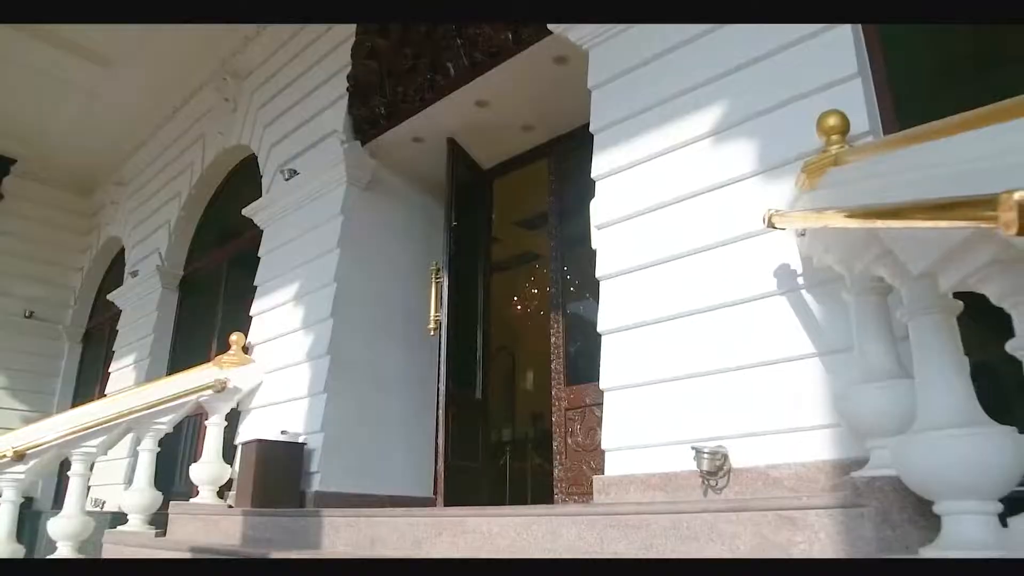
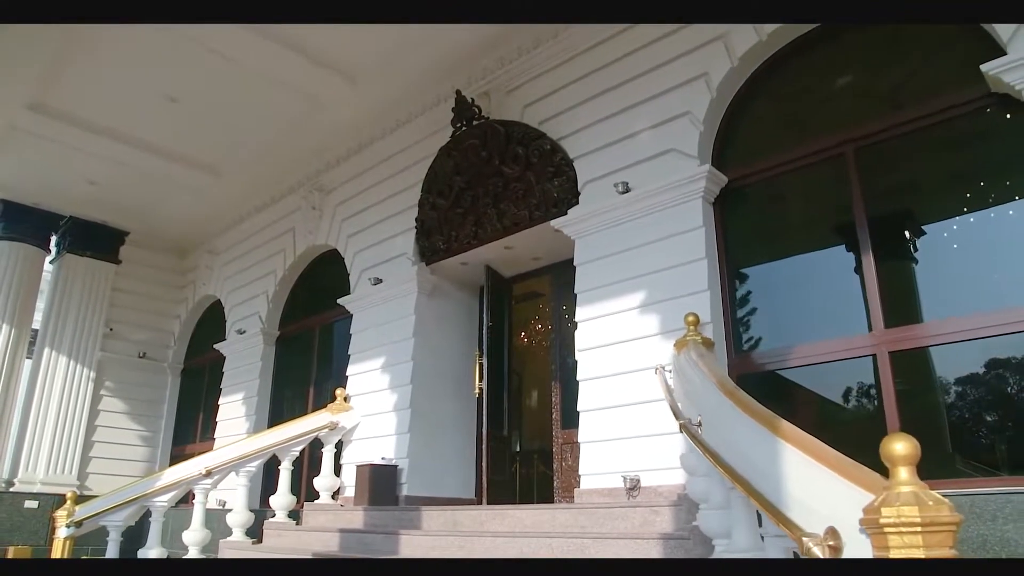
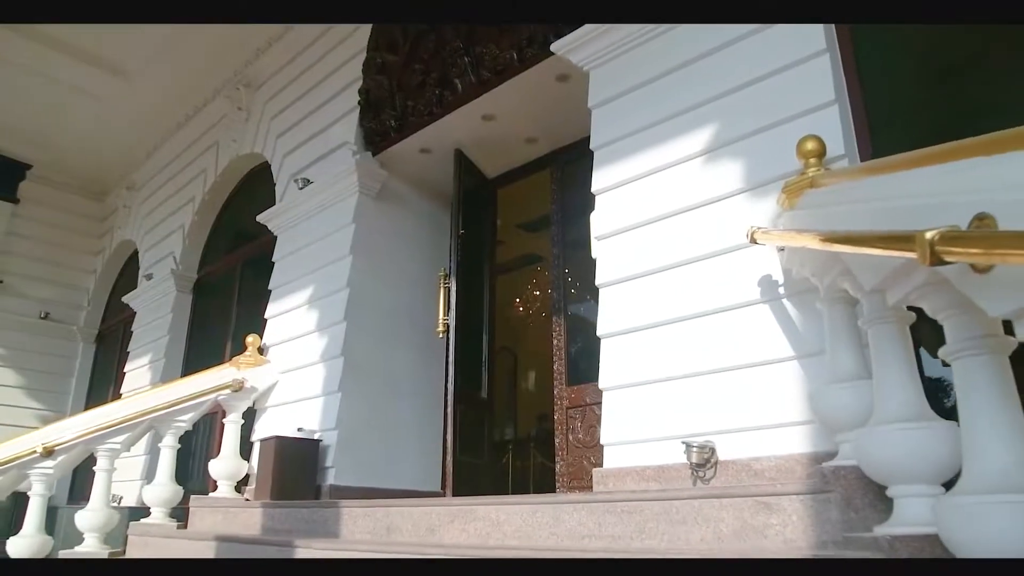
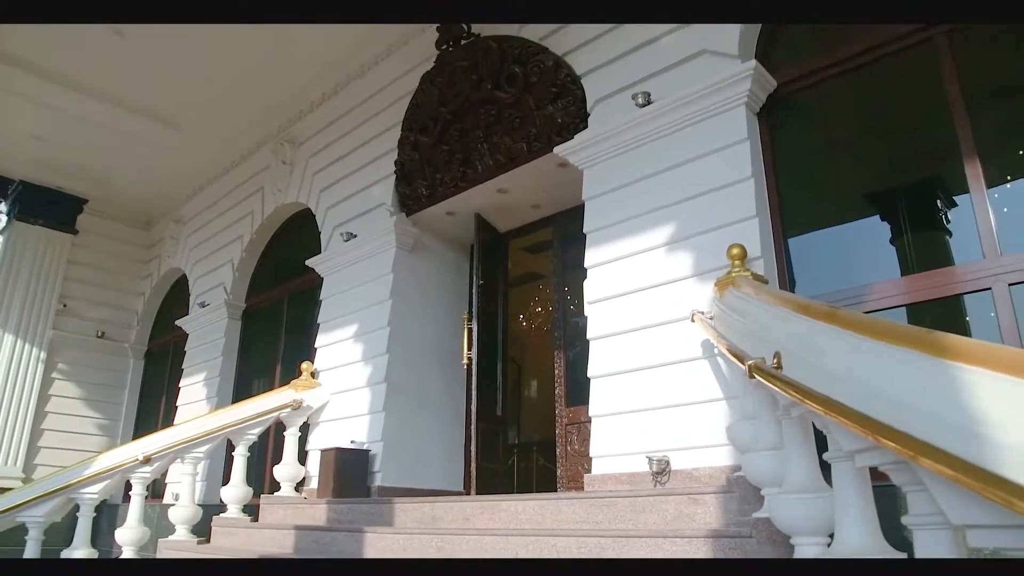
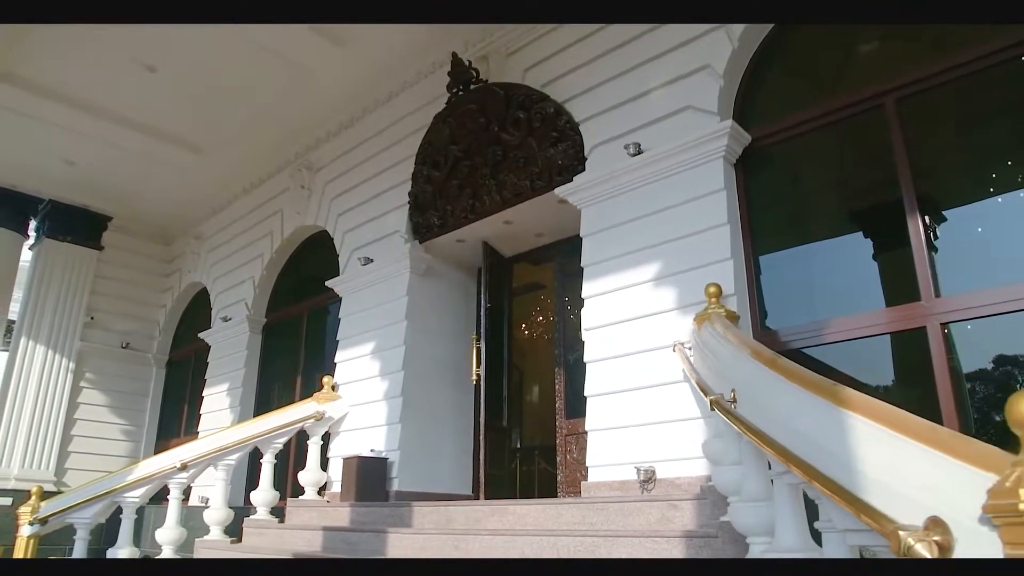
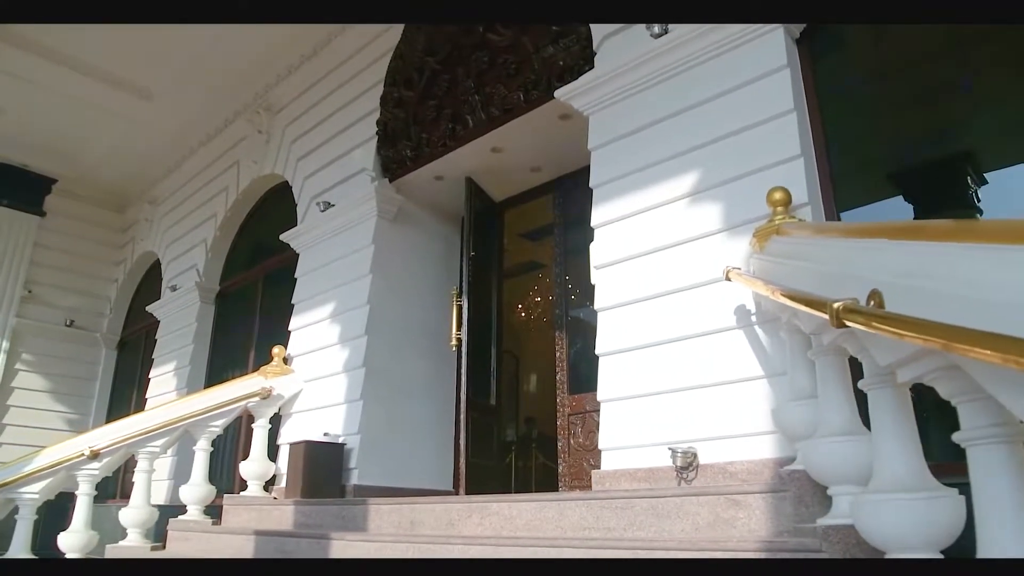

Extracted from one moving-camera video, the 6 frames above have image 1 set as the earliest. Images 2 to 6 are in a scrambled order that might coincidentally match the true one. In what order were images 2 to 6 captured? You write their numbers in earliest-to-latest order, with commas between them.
3, 6, 4, 5, 2
